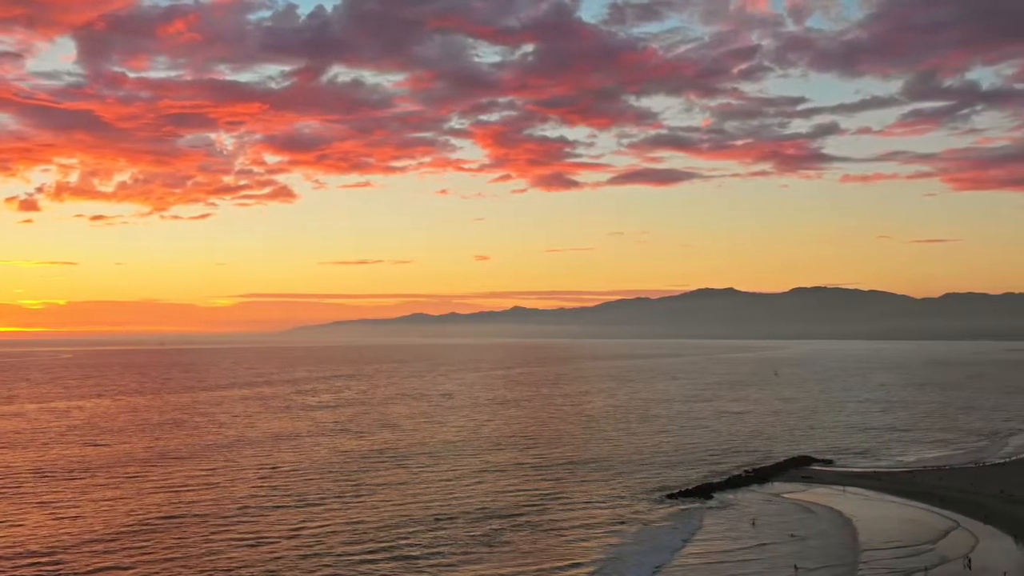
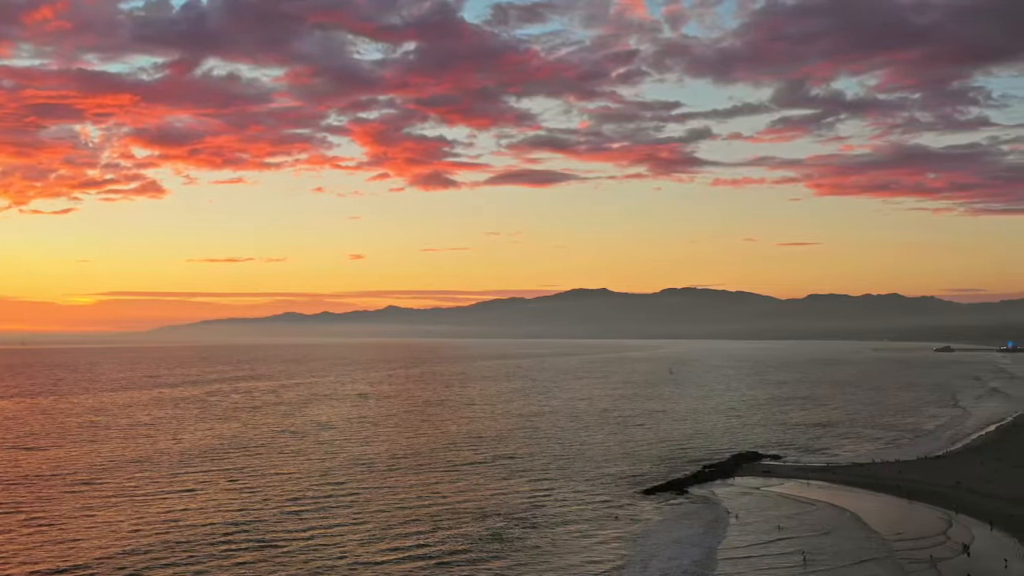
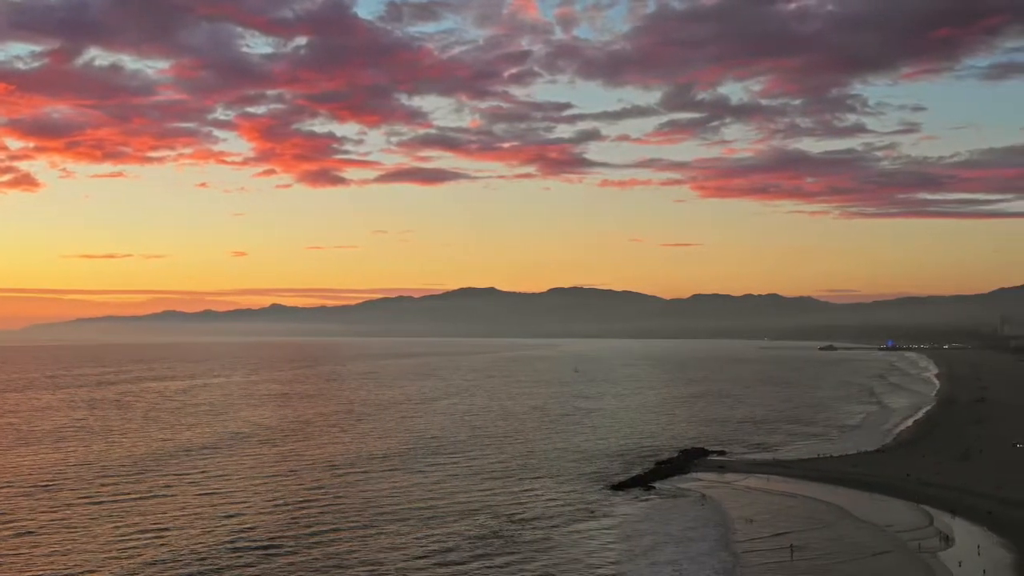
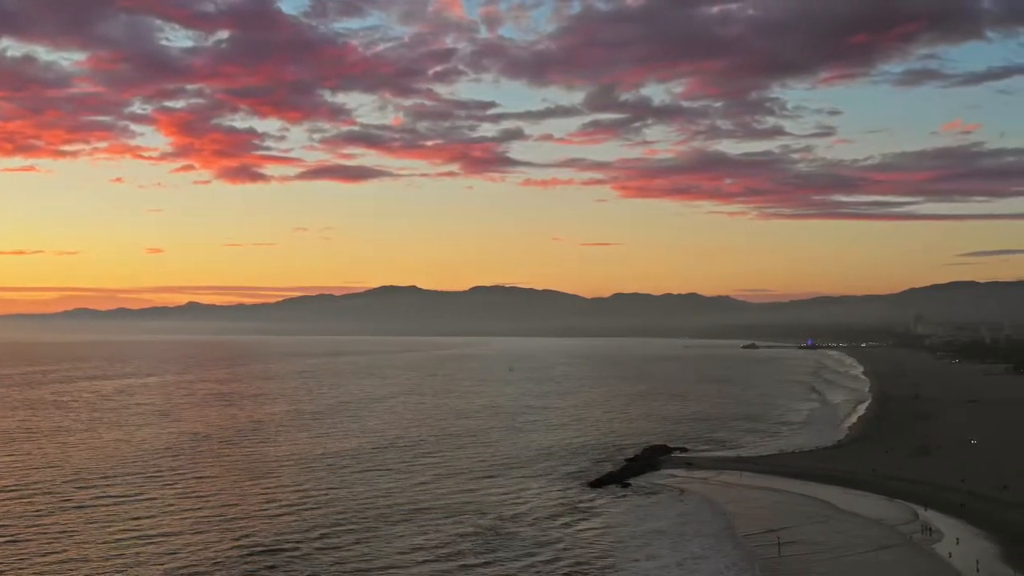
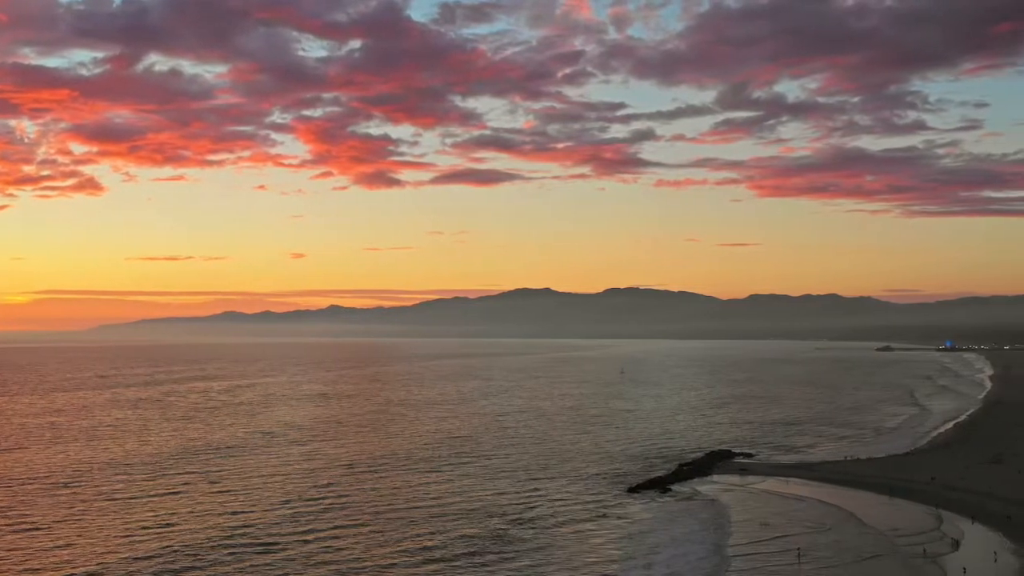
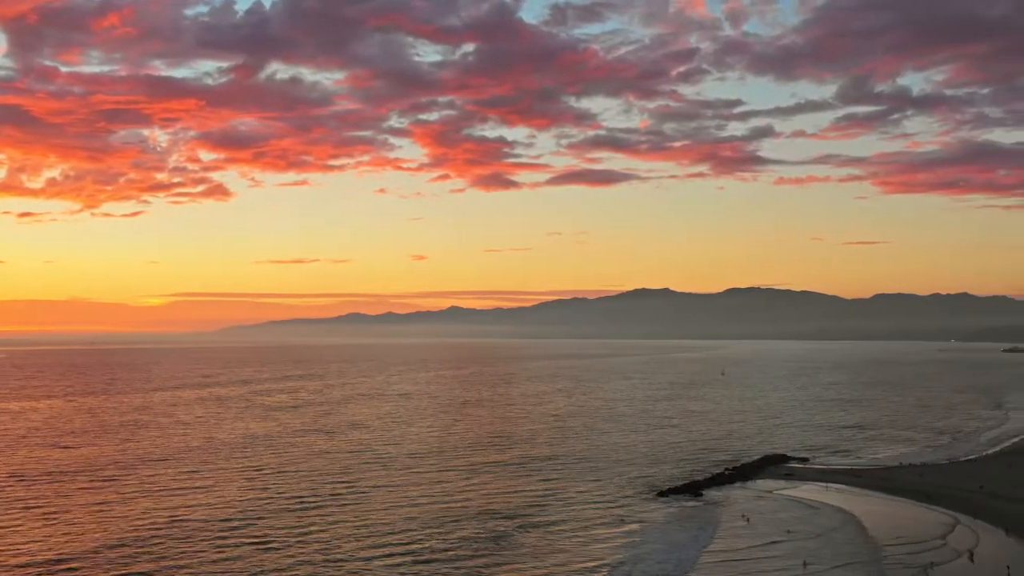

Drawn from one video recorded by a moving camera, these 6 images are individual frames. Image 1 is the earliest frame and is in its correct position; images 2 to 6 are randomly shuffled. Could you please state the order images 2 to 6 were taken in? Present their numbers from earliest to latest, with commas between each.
6, 2, 5, 3, 4
